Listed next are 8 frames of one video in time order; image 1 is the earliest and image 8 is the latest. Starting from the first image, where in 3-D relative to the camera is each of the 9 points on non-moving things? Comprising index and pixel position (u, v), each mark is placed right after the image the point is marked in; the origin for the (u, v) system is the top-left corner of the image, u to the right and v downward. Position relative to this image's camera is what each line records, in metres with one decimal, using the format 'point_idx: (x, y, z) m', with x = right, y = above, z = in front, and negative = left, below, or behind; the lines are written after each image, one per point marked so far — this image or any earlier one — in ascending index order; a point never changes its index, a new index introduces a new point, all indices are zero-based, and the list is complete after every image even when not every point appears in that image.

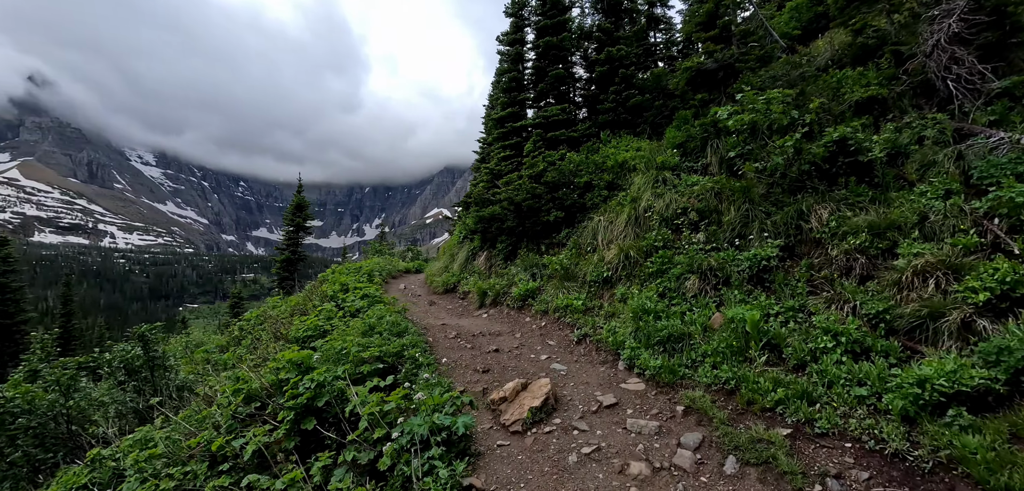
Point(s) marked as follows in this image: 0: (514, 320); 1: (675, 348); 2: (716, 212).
0: (0.0, -1.6, +10.9) m
1: (+2.4, -1.5, +7.3) m
2: (+4.0, +0.6, +9.7) m
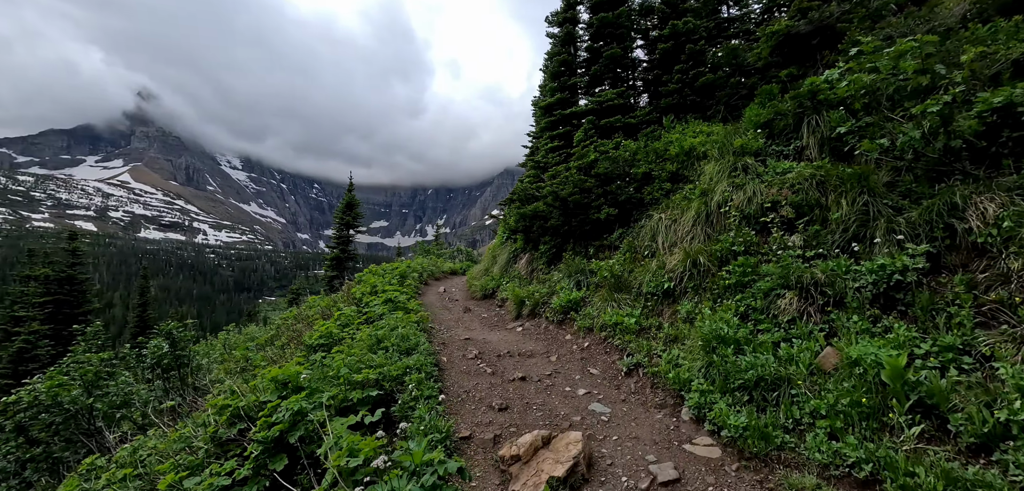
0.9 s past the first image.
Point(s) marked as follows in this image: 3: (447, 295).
0: (+0.7, -1.6, +9.0) m
1: (+2.6, -1.6, +5.1) m
2: (+4.5, +0.6, +7.4) m
3: (-2.1, -1.6, +16.4) m
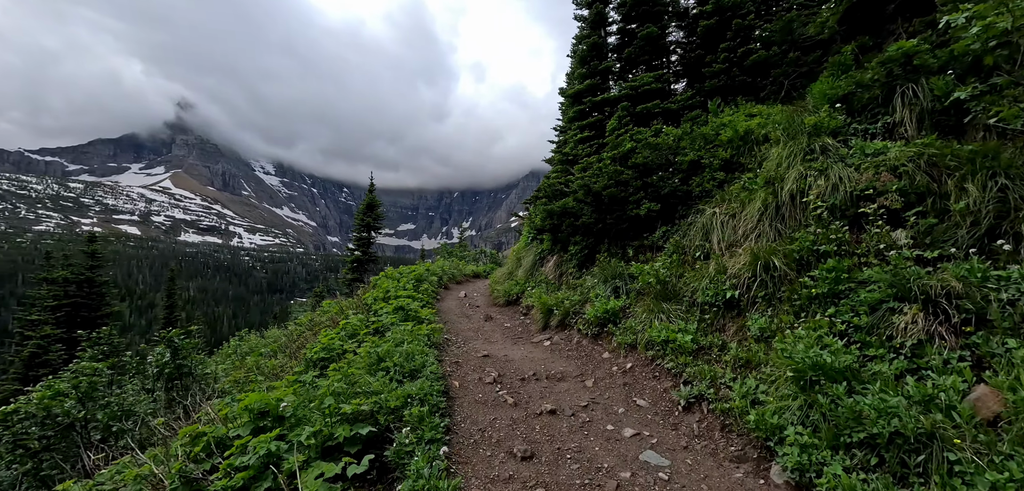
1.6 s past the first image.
0: (+1.1, -1.6, +7.5) m
1: (+2.8, -1.5, +3.6) m
2: (+4.8, +0.6, +5.7) m
3: (-1.3, -1.7, +15.1) m
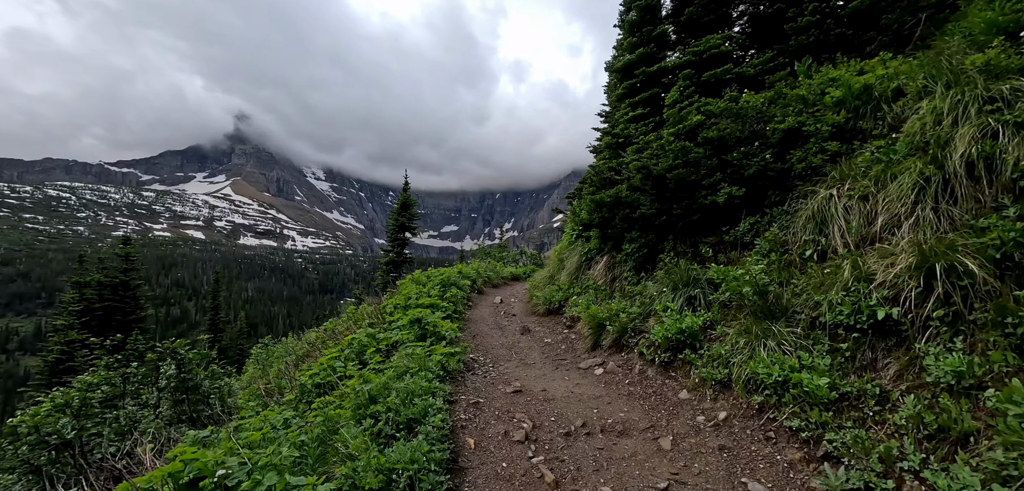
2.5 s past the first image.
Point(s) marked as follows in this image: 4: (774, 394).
0: (+1.5, -1.6, +5.5) m
1: (+2.9, -1.5, +1.3) m
2: (+5.1, +0.6, +3.3) m
3: (-0.2, -1.6, +13.2) m
4: (+2.3, -1.3, +4.4) m
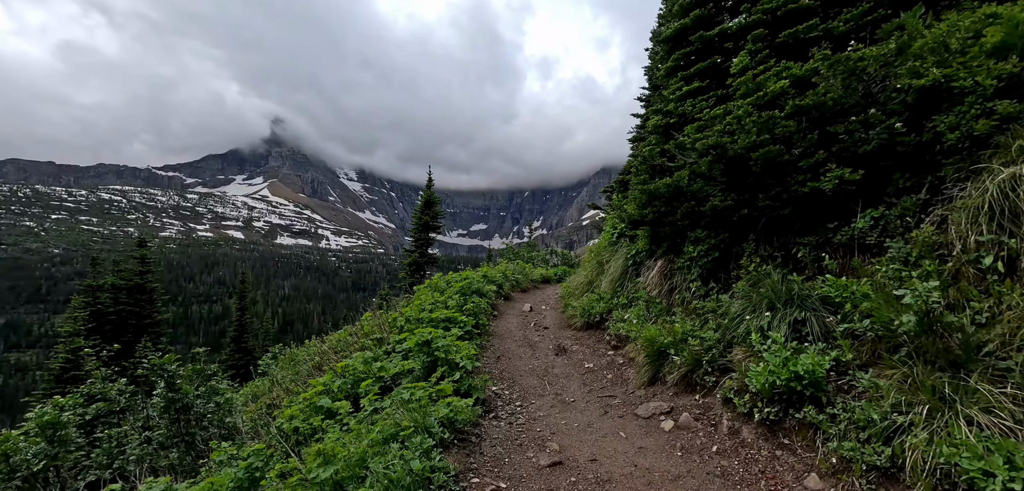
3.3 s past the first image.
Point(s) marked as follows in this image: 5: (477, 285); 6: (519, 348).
0: (+1.8, -1.7, +3.7) m
1: (+2.9, -1.5, -0.5) m
2: (+5.2, +0.6, +1.3) m
3: (+0.5, -1.7, +11.5) m
4: (+2.5, -1.3, +2.5) m
5: (-0.9, -1.0, +12.3) m
6: (+0.1, -1.8, +8.7) m
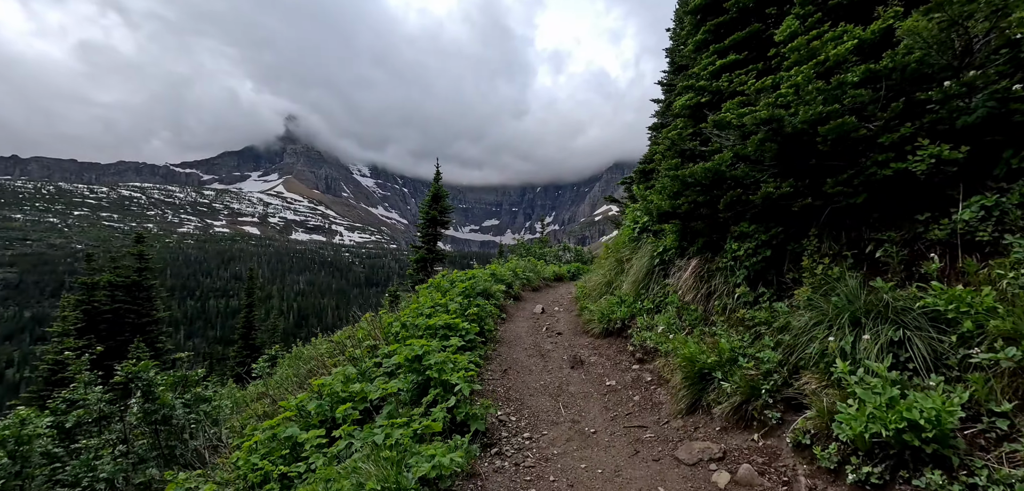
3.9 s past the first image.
0: (+1.8, -1.6, +2.6) m
1: (+2.8, -1.6, -1.7) m
2: (+5.1, +0.6, +0.1) m
3: (+0.7, -1.6, +10.4) m
4: (+2.5, -1.3, +1.4) m
5: (-0.6, -0.9, +11.3) m
6: (+0.2, -1.7, +7.7) m
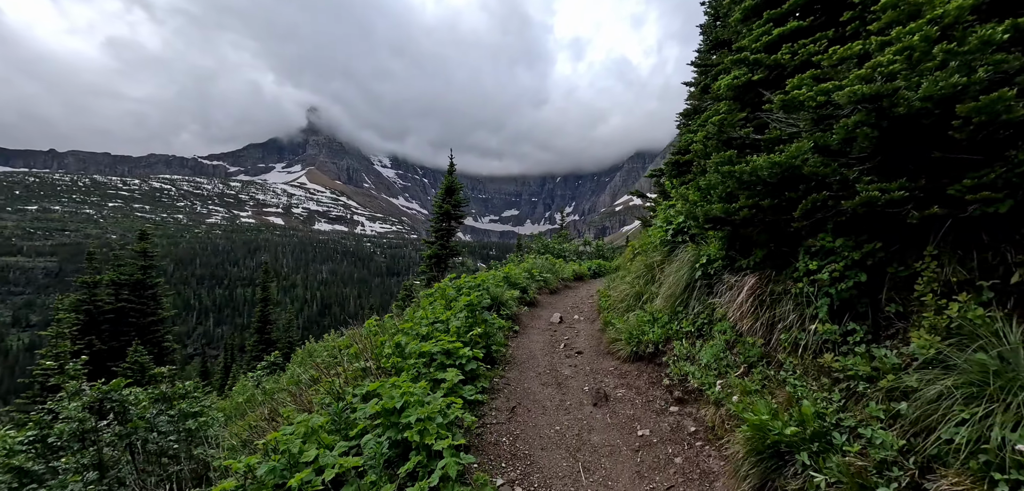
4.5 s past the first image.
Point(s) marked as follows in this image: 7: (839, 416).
0: (+1.8, -1.9, +1.3) m
1: (+2.6, -1.9, -3.0) m
2: (+5.0, +0.3, -1.3) m
3: (+1.0, -1.7, +9.2) m
4: (+2.4, -1.6, +0.1) m
5: (-0.3, -0.9, +10.1) m
6: (+0.4, -1.8, +6.4) m
7: (+2.1, -1.1, +3.3) m
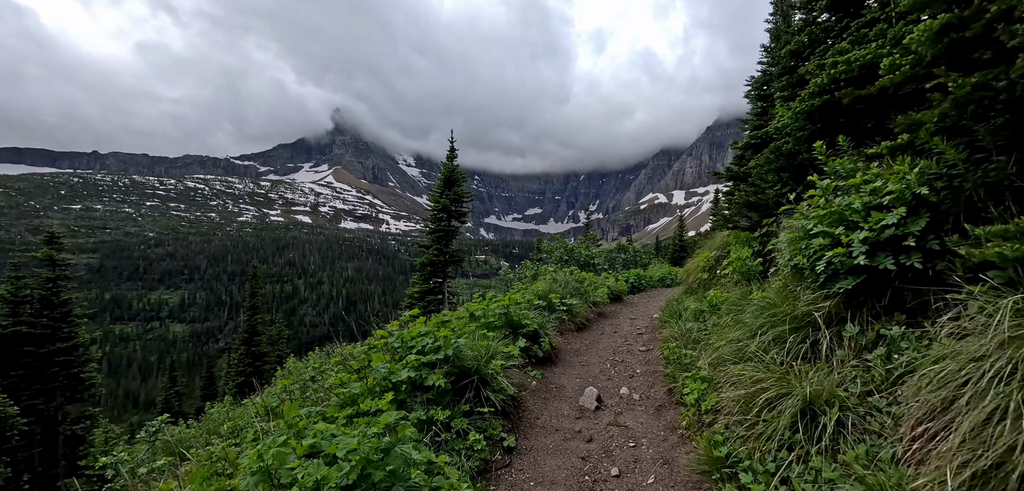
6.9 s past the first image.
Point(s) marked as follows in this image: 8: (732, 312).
0: (+1.3, -2.1, -3.6) m
1: (+1.9, -2.2, -7.9) m
2: (+4.4, 0.0, -6.3) m
3: (+0.9, -1.9, +4.4) m
4: (+1.8, -1.9, -4.8) m
5: (-0.4, -1.2, +5.3) m
6: (+0.2, -2.1, +1.7) m
7: (+1.8, -1.4, -1.6) m
8: (+2.6, -0.8, +6.2) m
